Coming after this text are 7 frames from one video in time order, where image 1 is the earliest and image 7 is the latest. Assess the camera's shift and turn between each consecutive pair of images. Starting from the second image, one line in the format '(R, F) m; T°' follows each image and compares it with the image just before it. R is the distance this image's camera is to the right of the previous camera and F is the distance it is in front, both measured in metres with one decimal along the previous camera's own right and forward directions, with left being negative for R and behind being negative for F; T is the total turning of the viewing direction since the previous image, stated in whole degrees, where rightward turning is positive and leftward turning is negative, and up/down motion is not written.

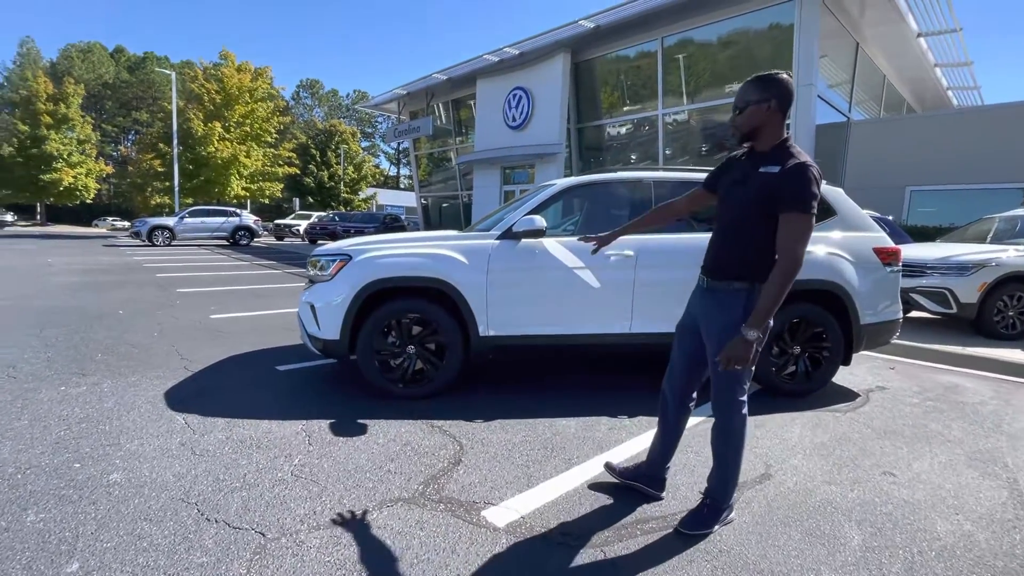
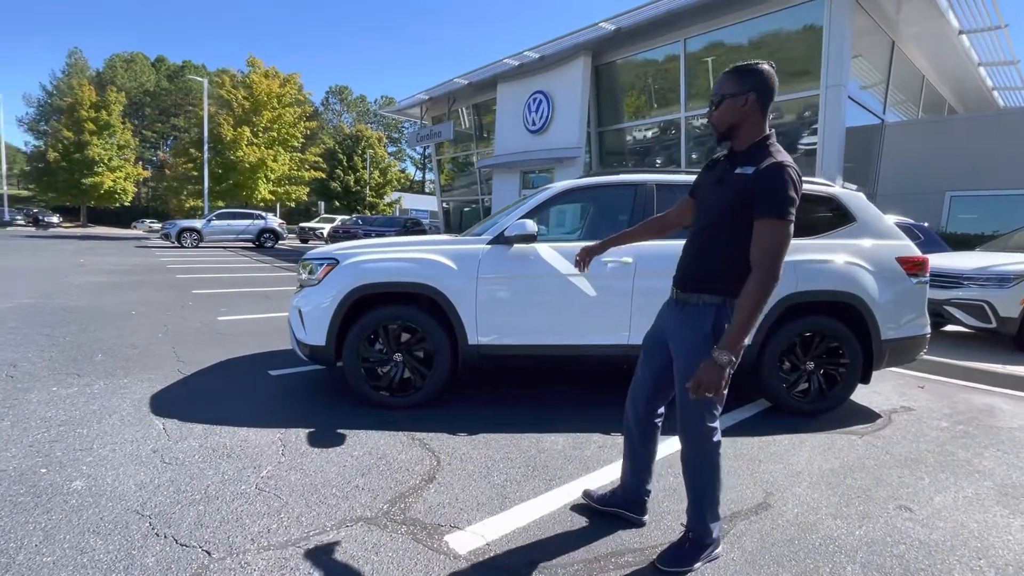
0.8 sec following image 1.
(+0.3, +0.2) m; -3°
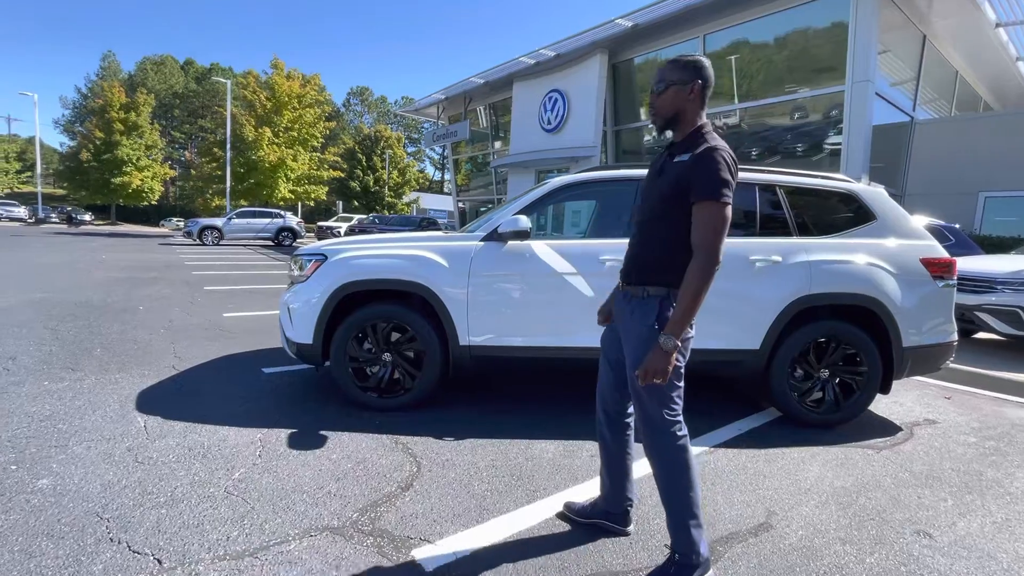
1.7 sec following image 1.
(+0.2, +0.2) m; -2°
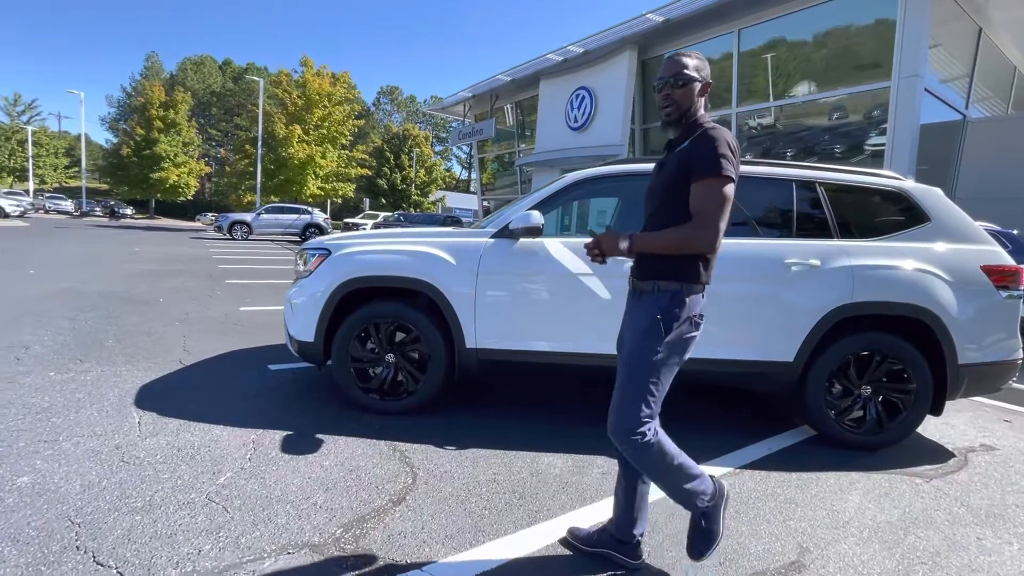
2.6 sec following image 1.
(+0.1, +0.3) m; -3°
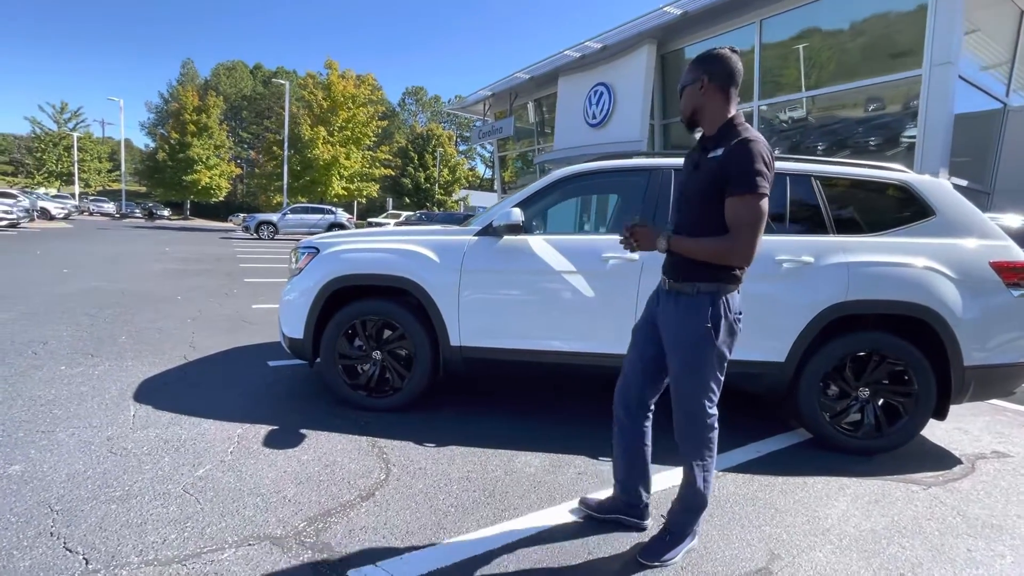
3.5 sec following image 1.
(+0.3, 0.0) m; -3°
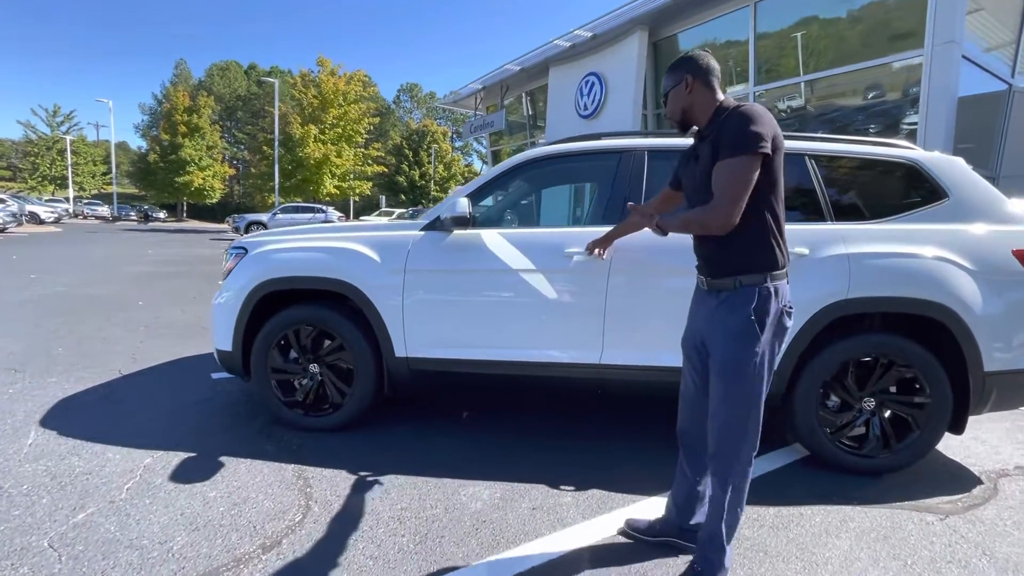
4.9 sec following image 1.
(+0.3, +0.5) m; 0°
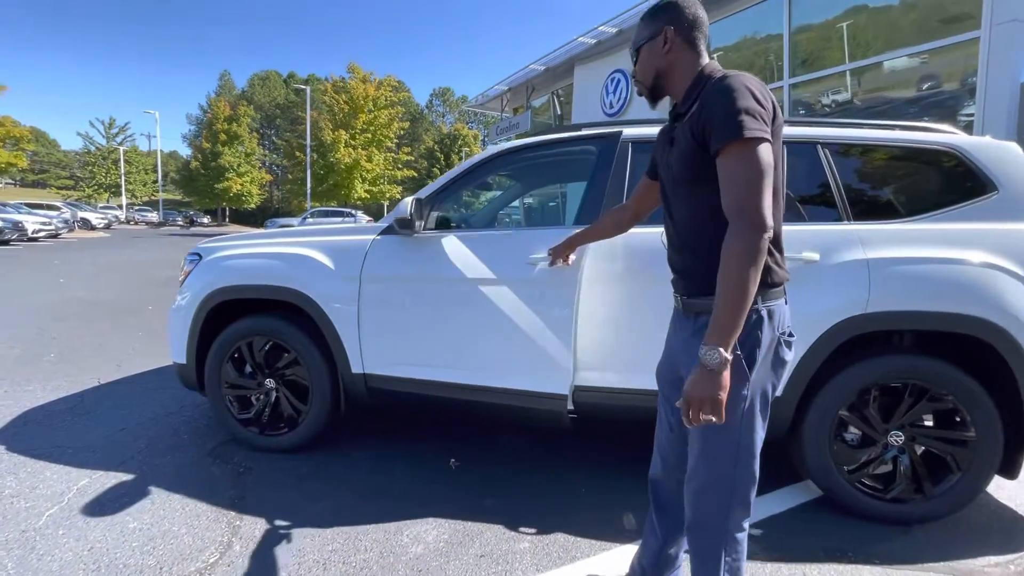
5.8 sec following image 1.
(+0.4, +0.4) m; -4°
